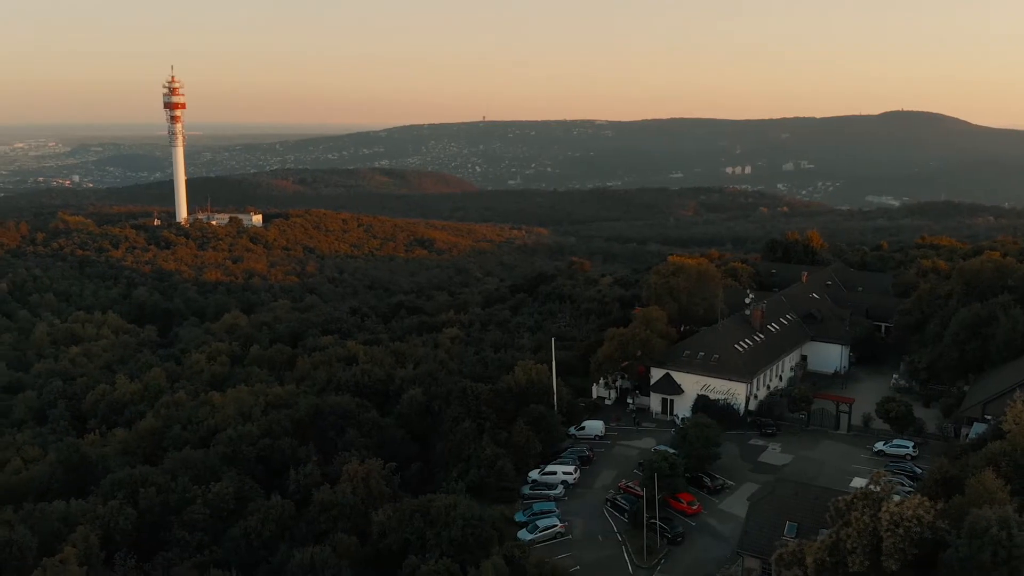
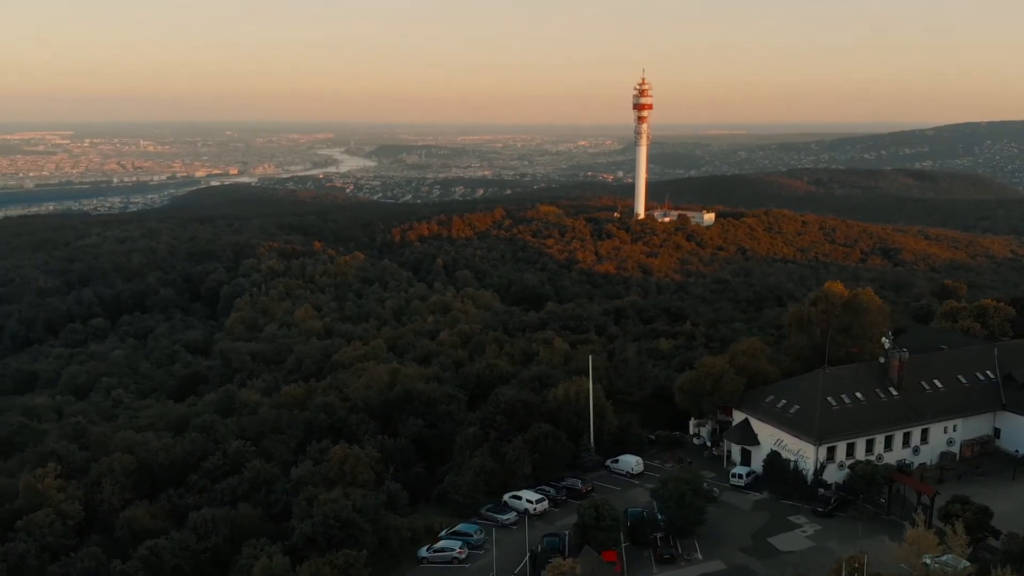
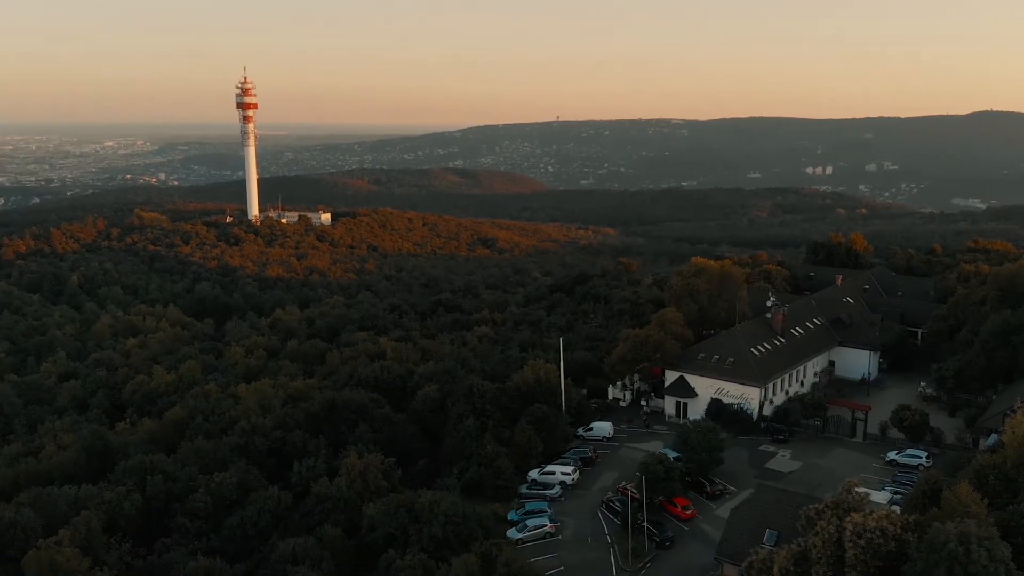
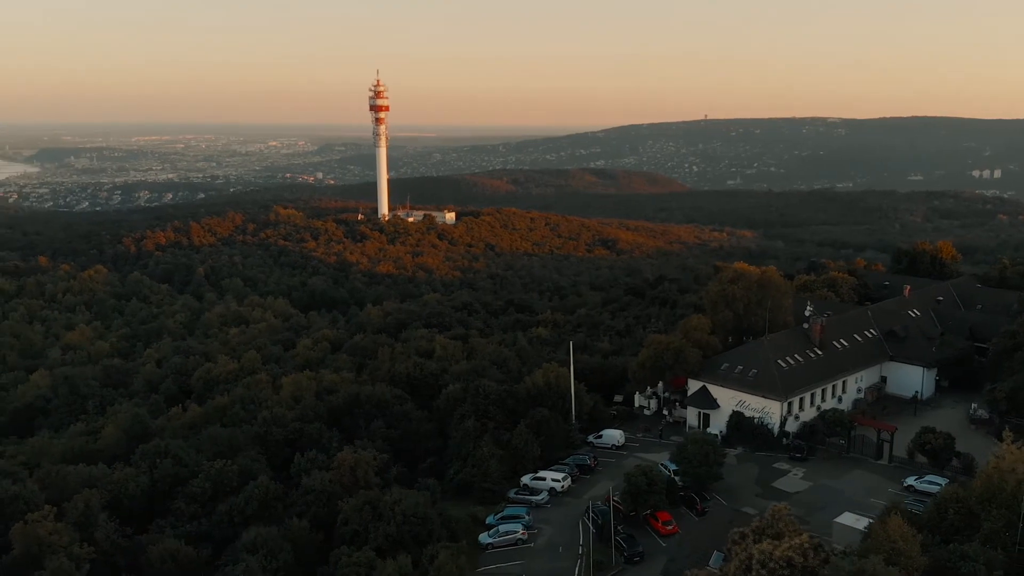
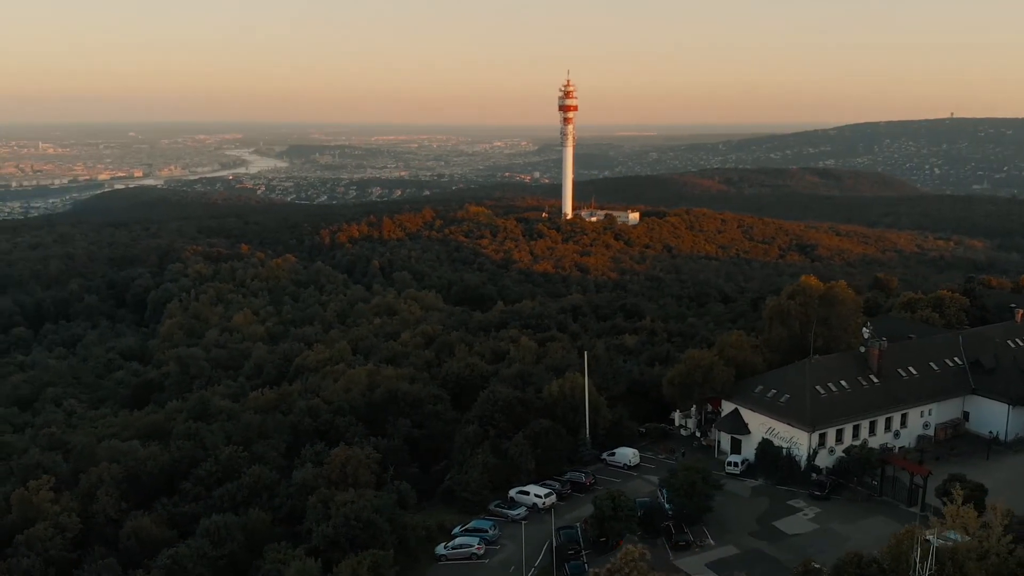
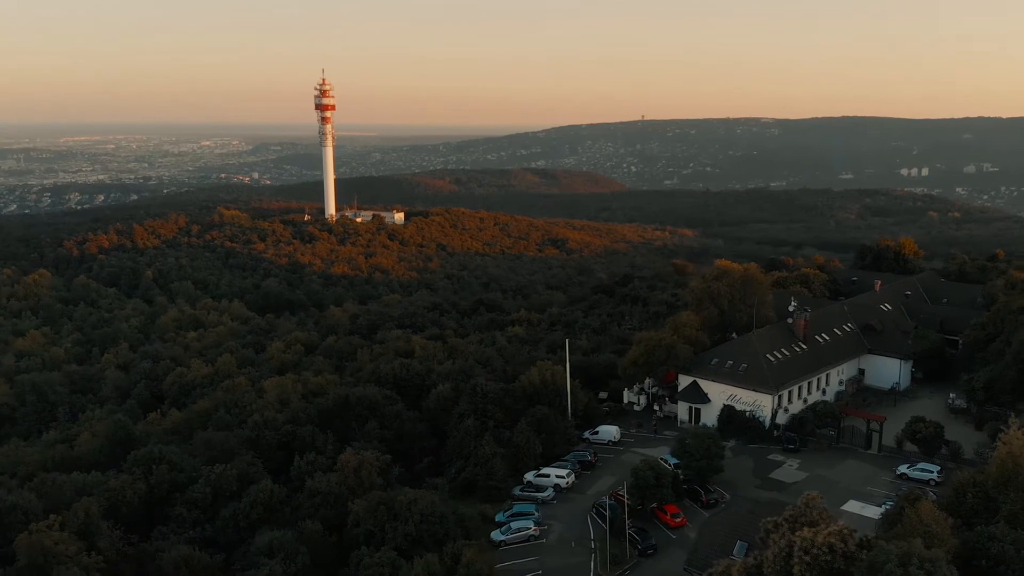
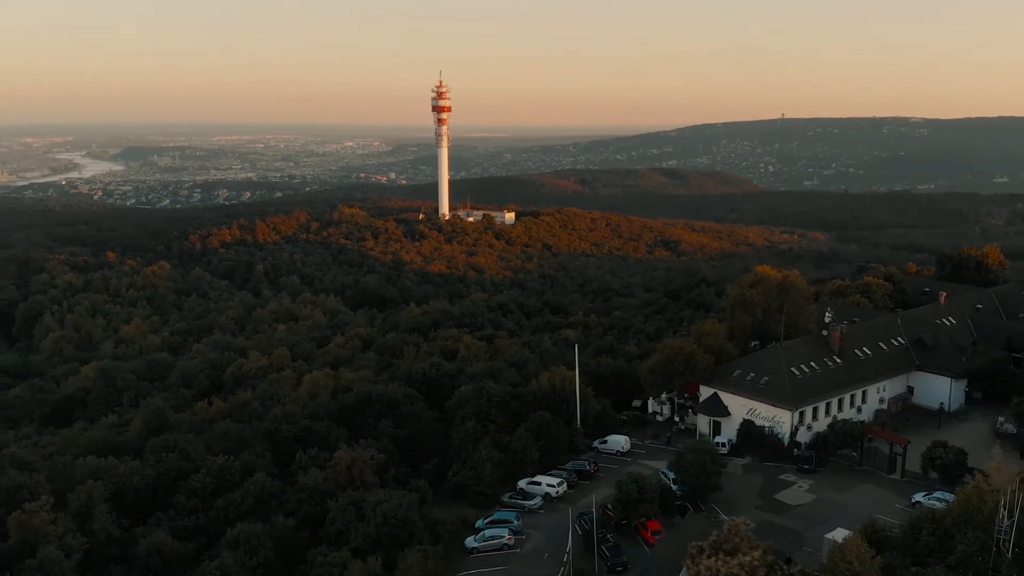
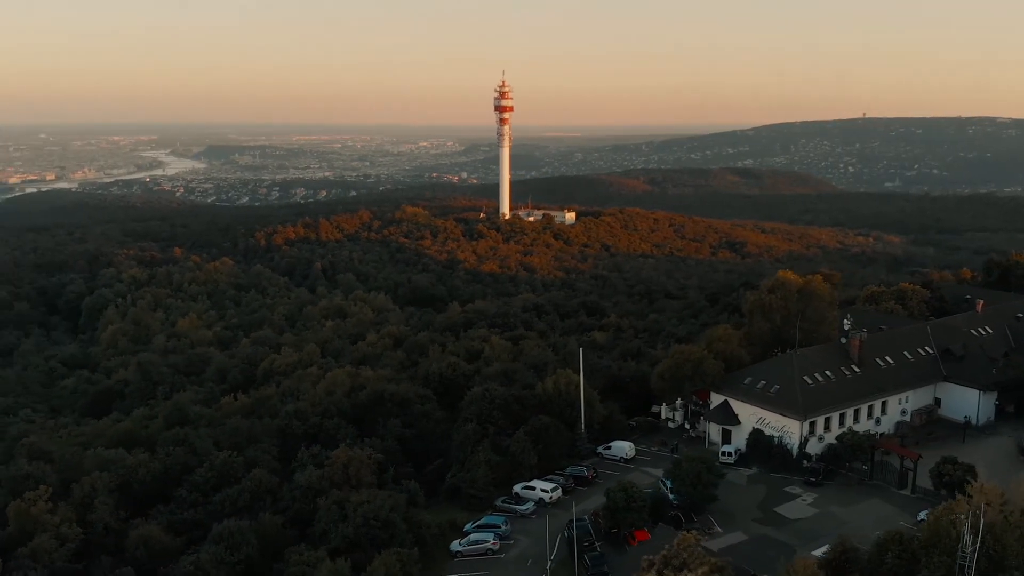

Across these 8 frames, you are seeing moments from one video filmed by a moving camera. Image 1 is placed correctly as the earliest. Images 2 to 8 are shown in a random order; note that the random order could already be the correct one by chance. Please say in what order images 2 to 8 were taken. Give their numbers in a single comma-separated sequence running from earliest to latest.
3, 6, 4, 7, 8, 5, 2
